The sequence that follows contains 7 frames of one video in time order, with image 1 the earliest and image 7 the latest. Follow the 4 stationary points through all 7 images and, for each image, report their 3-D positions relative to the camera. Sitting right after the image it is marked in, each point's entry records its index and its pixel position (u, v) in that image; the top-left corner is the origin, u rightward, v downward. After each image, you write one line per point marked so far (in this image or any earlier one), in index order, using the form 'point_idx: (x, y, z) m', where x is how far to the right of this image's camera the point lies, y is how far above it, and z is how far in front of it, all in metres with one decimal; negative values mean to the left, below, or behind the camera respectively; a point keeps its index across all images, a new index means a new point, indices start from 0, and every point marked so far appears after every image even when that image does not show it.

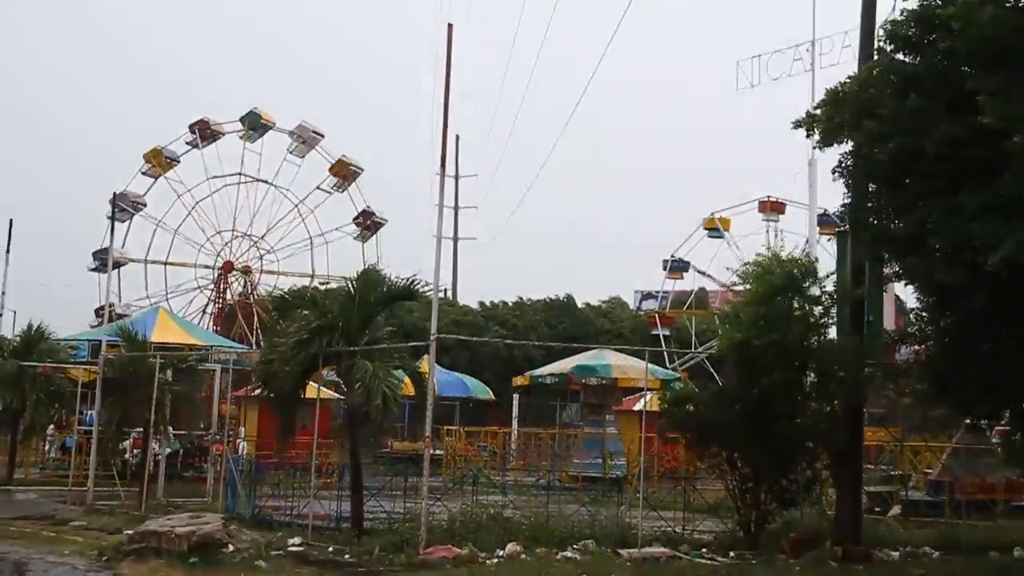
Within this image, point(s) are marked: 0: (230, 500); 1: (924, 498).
0: (-3.5, -2.6, +12.5) m
1: (+5.0, -2.7, +13.0) m
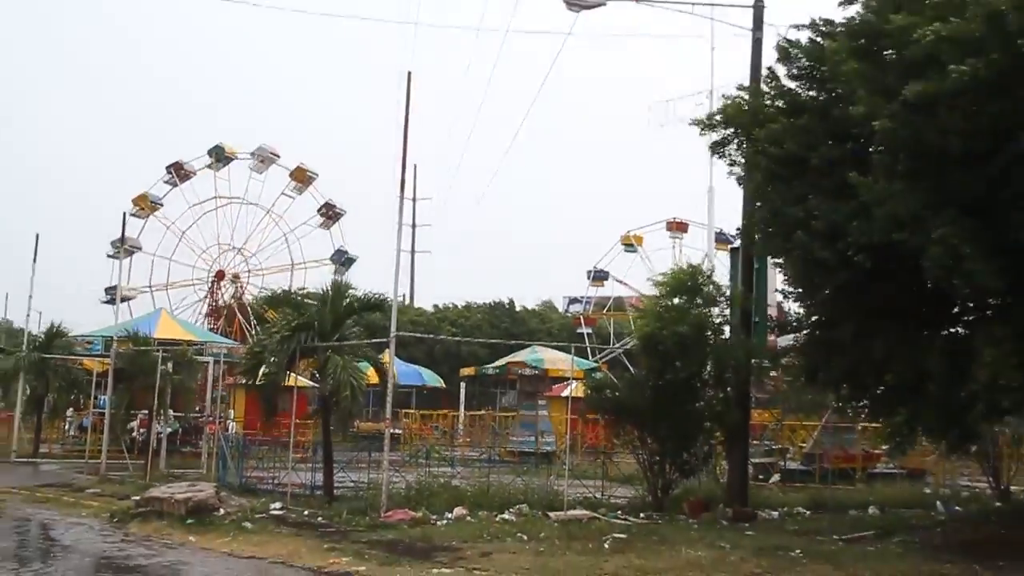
0: (-4.3, -2.7, +14.6) m
1: (+4.3, -2.7, +15.3) m
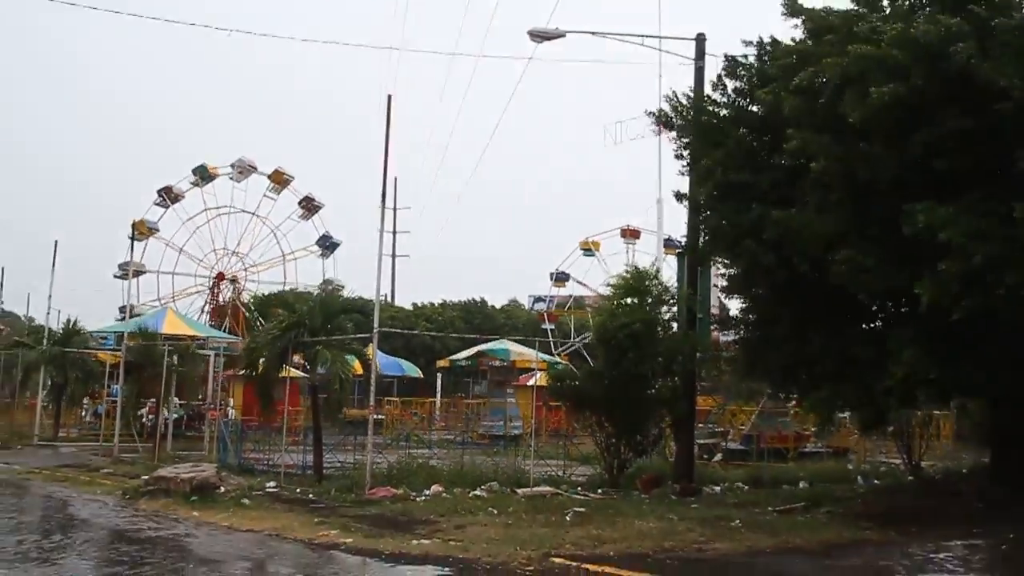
0: (-4.8, -2.7, +16.0) m
1: (+3.8, -2.7, +17.0) m
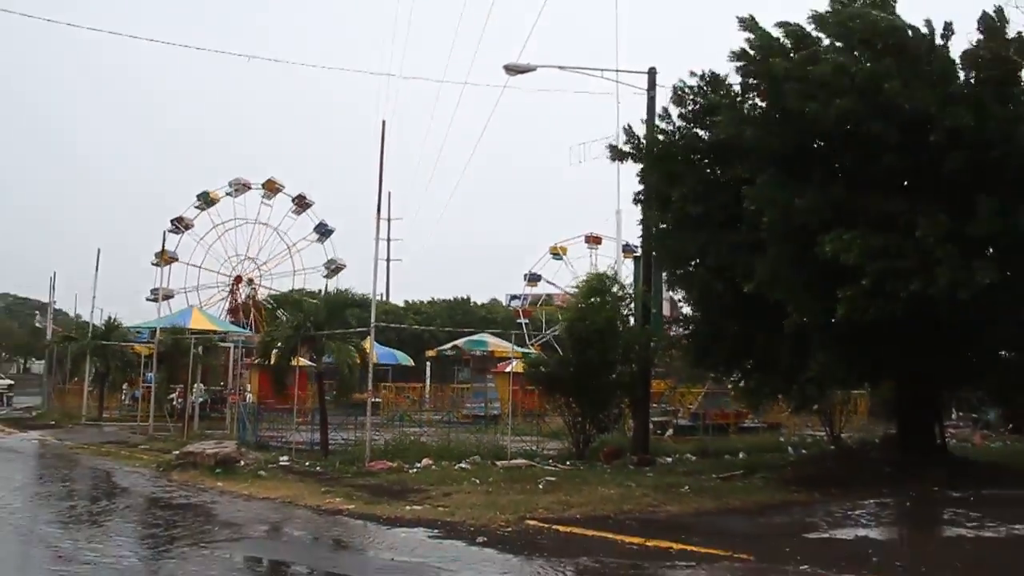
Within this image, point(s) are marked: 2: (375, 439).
0: (-5.1, -2.7, +18.4) m
1: (+3.4, -2.7, +19.4) m
2: (-2.5, -2.8, +18.0) m
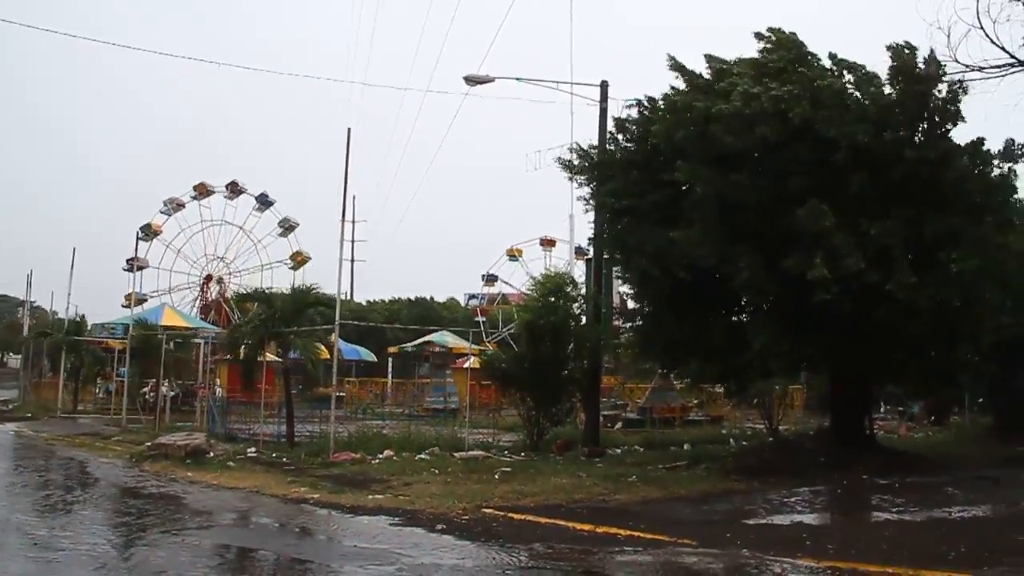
0: (-6.0, -2.7, +19.1) m
1: (+2.5, -2.7, +20.4) m
2: (-3.3, -2.8, +18.8) m
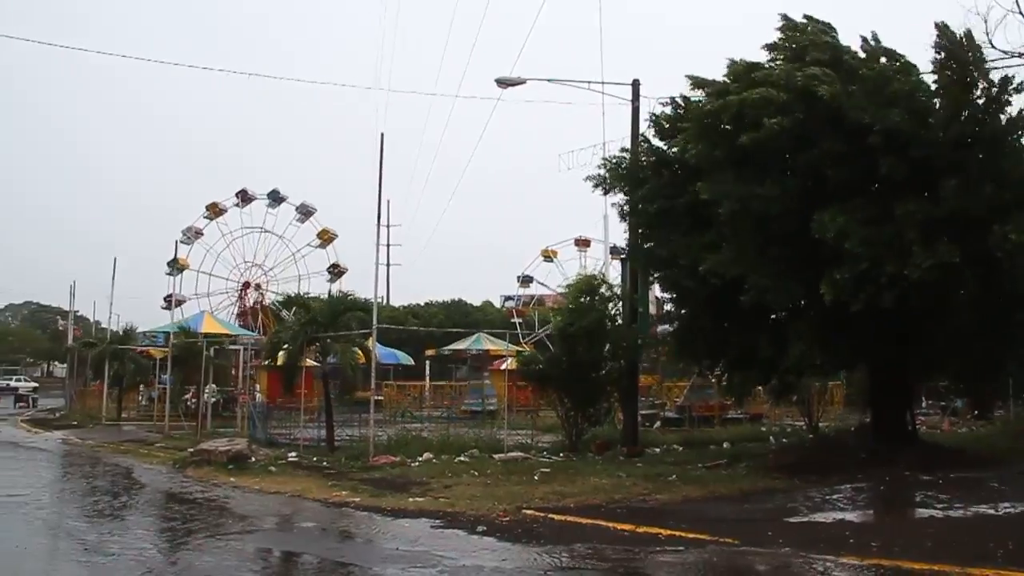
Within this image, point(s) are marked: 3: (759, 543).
0: (-5.2, -2.8, +19.3) m
1: (+3.3, -2.7, +20.3) m
2: (-2.6, -2.9, +19.0) m
3: (+3.2, -3.3, +12.7) m
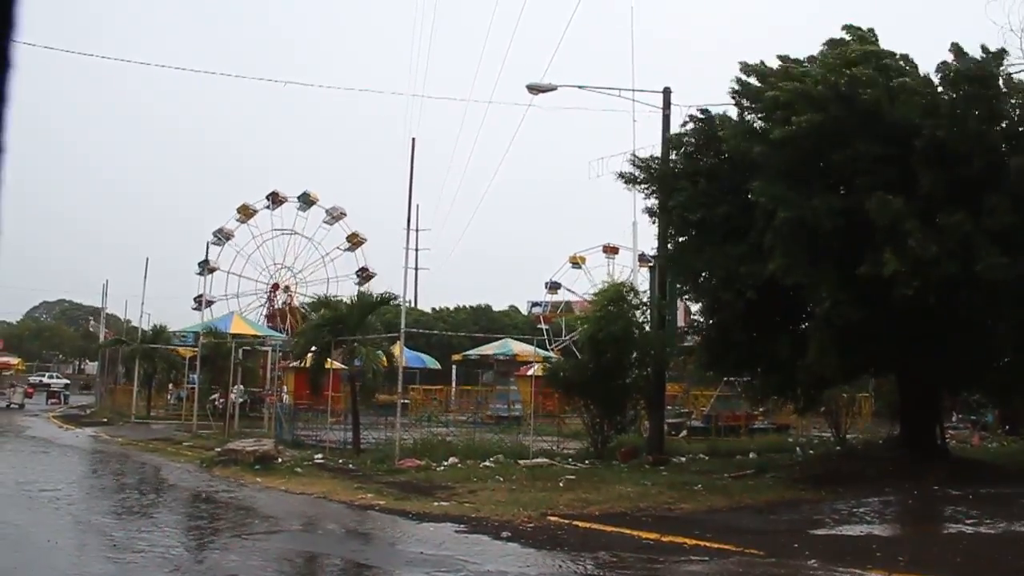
0: (-4.7, -2.9, +19.4) m
1: (+3.8, -2.9, +20.2) m
2: (-2.1, -3.0, +19.0) m
3: (+3.6, -3.5, +12.6) m
